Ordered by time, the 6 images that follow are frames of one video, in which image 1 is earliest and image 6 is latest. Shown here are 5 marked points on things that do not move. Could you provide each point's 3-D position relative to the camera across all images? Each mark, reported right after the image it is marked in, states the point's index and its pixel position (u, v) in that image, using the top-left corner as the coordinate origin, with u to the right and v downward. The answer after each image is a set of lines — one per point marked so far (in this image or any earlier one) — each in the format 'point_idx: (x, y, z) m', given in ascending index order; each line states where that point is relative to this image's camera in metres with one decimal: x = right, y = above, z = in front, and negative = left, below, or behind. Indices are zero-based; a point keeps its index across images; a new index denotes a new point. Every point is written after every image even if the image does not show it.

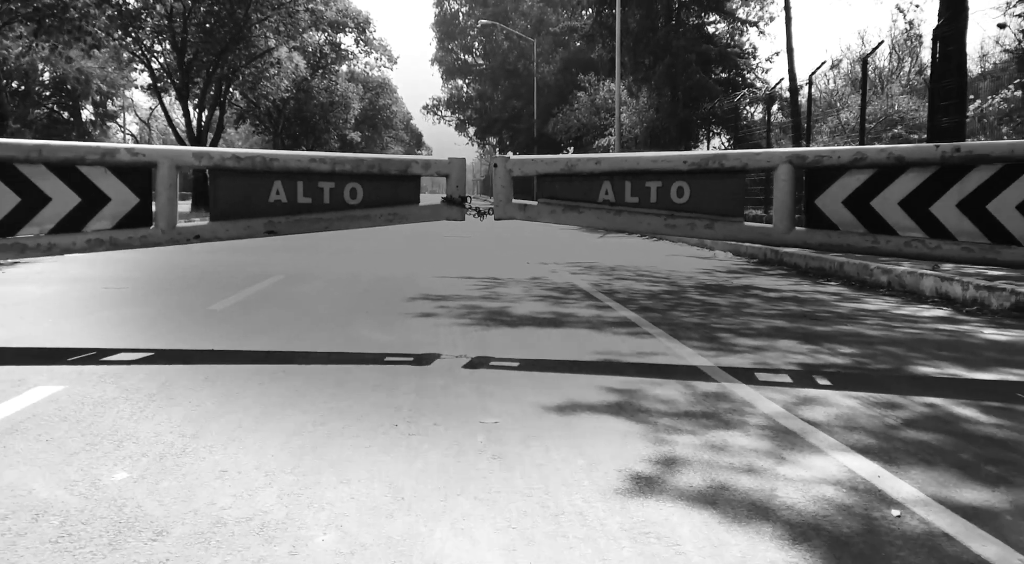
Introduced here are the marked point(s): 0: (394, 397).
0: (-0.7, -0.7, +5.7) m
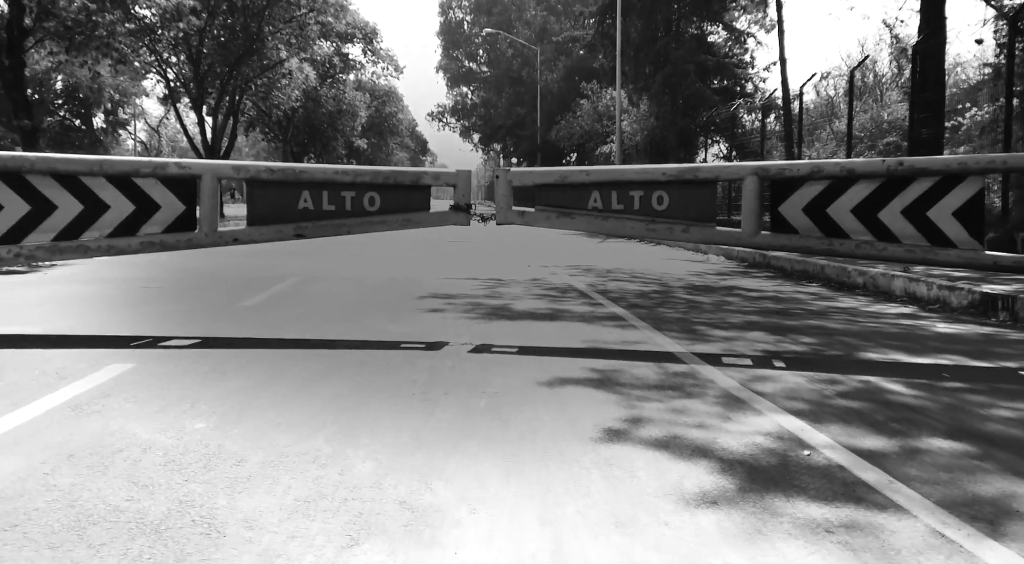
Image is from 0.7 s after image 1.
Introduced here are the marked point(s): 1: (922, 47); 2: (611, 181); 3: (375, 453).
0: (-0.7, -0.7, +6.8) m
1: (+8.5, +4.9, +19.6) m
2: (+0.9, +1.0, +8.8) m
3: (-0.7, -0.8, +4.6) m
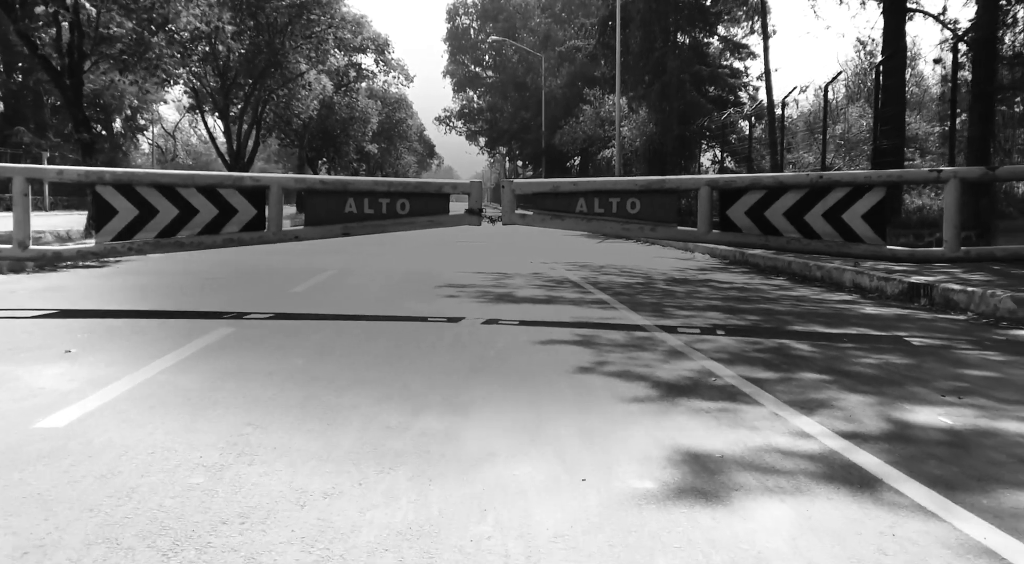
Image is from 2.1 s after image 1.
0: (-0.7, -0.5, +9.1) m
1: (+8.6, +5.0, +21.8) m
2: (+1.0, +1.1, +11.1) m
3: (-0.7, -0.7, +6.9) m
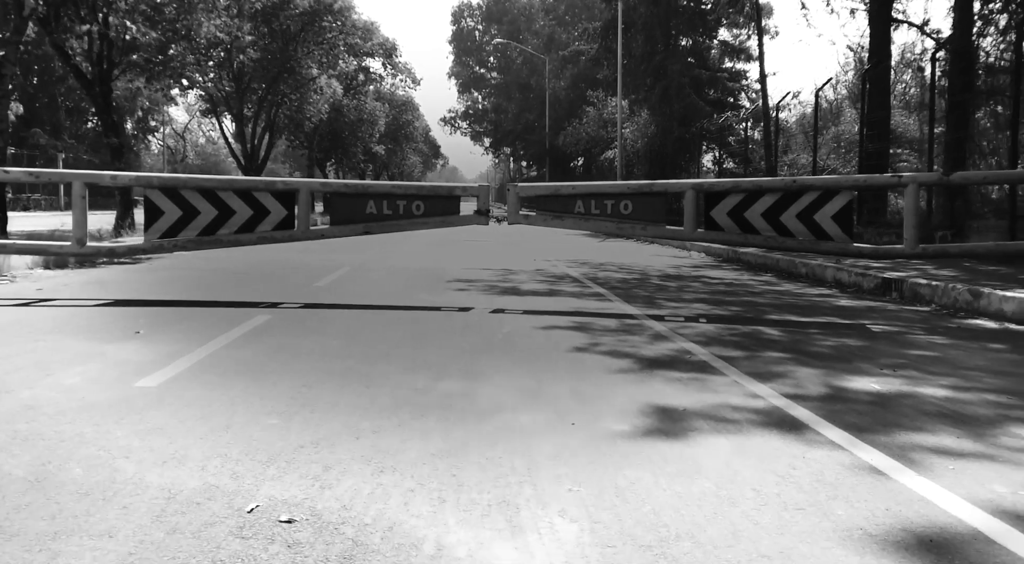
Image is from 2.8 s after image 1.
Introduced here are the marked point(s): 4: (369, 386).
0: (-0.7, -0.4, +10.3) m
1: (+8.8, +5.1, +23.0) m
2: (+1.0, +1.2, +12.3) m
3: (-0.6, -0.6, +8.1) m
4: (-1.0, -0.7, +6.5) m
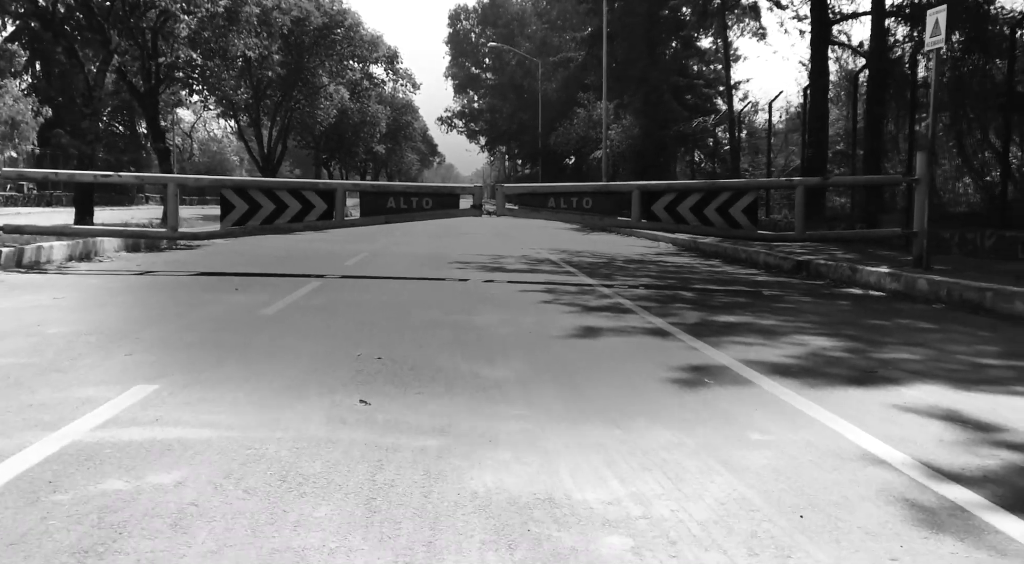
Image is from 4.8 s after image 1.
0: (-0.9, -0.1, +14.0) m
1: (+8.5, +5.5, +26.7) m
2: (+0.8, +1.5, +16.0) m
3: (-0.8, -0.3, +11.8) m
4: (-1.2, -0.4, +10.3) m
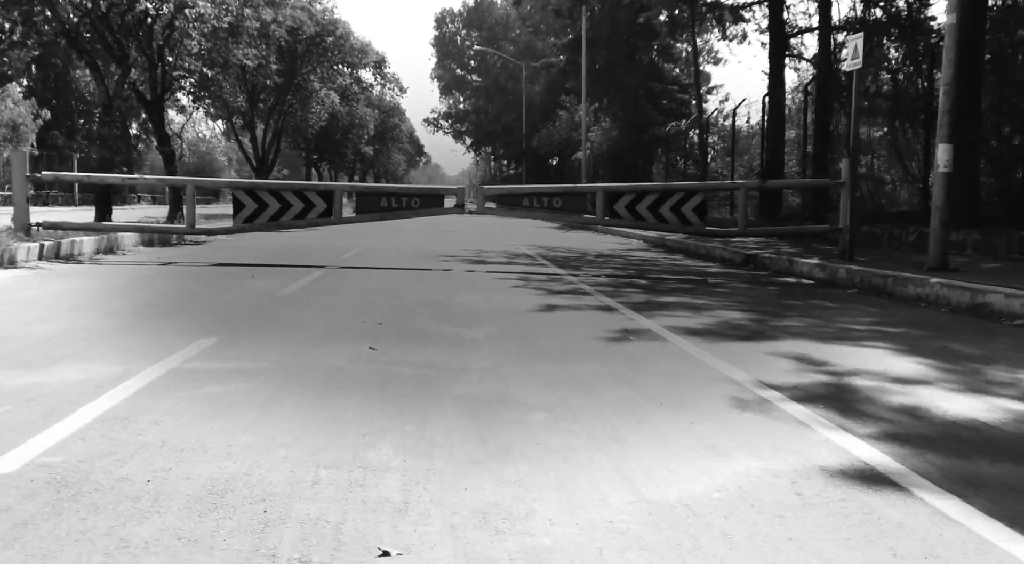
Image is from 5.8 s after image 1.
0: (-1.2, +0.1, +16.1) m
1: (+7.9, +5.7, +28.9) m
2: (+0.4, +1.7, +18.1) m
3: (-1.2, -0.1, +13.9) m
4: (-1.5, -0.2, +12.3) m
